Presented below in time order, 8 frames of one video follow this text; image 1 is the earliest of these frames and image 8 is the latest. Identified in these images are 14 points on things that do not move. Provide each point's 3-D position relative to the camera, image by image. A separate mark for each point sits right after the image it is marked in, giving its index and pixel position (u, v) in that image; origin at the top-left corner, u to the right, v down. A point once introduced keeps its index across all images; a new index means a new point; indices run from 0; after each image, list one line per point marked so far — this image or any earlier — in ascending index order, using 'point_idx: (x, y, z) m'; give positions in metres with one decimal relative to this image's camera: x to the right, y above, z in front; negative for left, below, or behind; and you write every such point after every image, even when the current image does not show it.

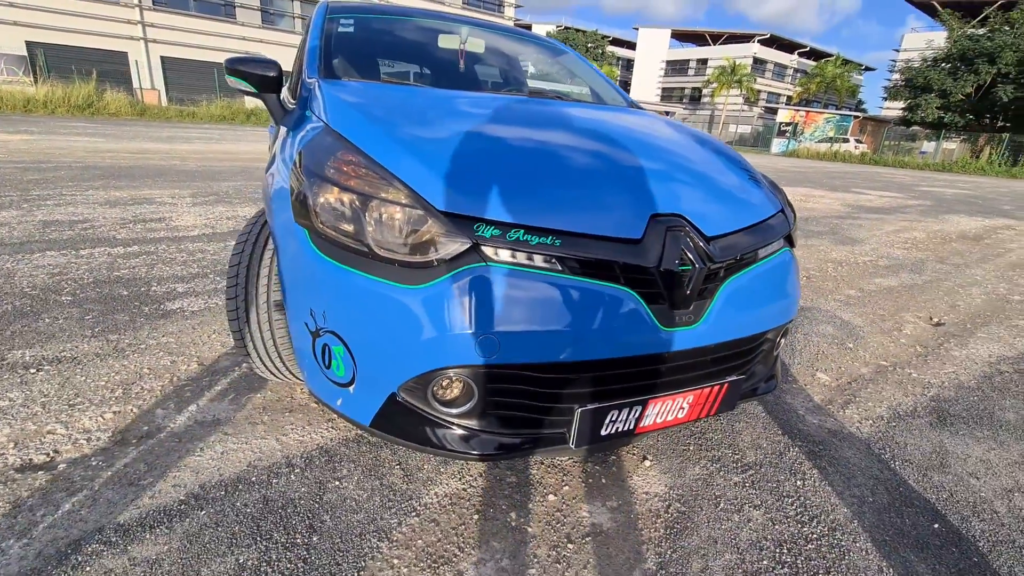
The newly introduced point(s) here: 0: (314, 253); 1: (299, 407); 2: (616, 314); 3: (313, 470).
0: (-0.6, +0.1, +1.6) m
1: (-0.9, -0.5, +2.1) m
2: (+0.3, -0.1, +1.5) m
3: (-0.7, -0.6, +1.7) m
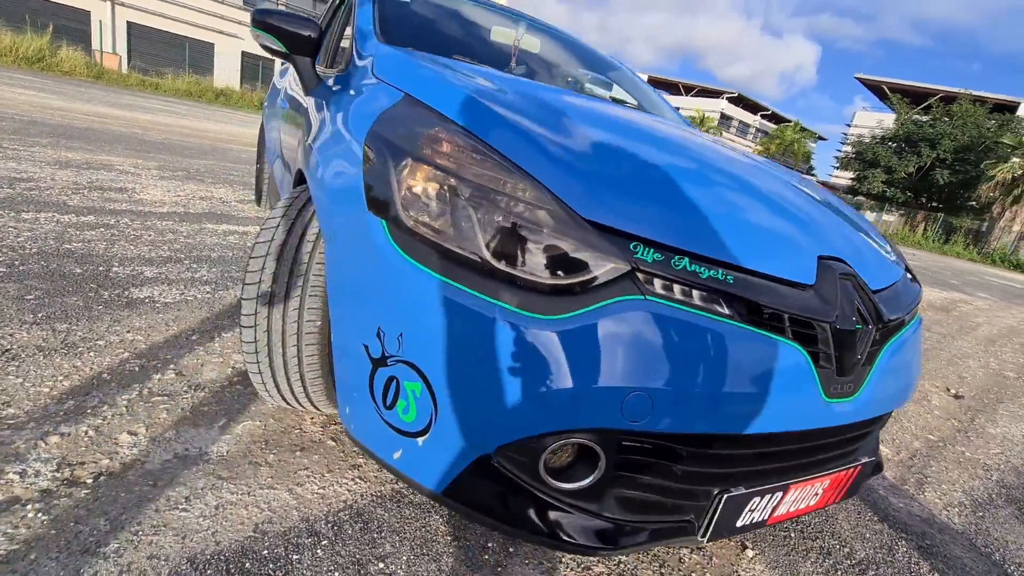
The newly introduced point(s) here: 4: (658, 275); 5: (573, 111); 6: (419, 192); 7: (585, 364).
0: (-0.3, +0.1, +1.2) m
1: (-0.7, -0.5, +1.6) m
2: (+0.7, -0.2, +1.2) m
3: (-0.4, -0.7, +1.3) m
4: (+0.3, 0.0, +1.1) m
5: (+0.2, +0.6, +1.6) m
6: (-0.2, +0.2, +1.2) m
7: (+0.3, -0.2, +1.1) m
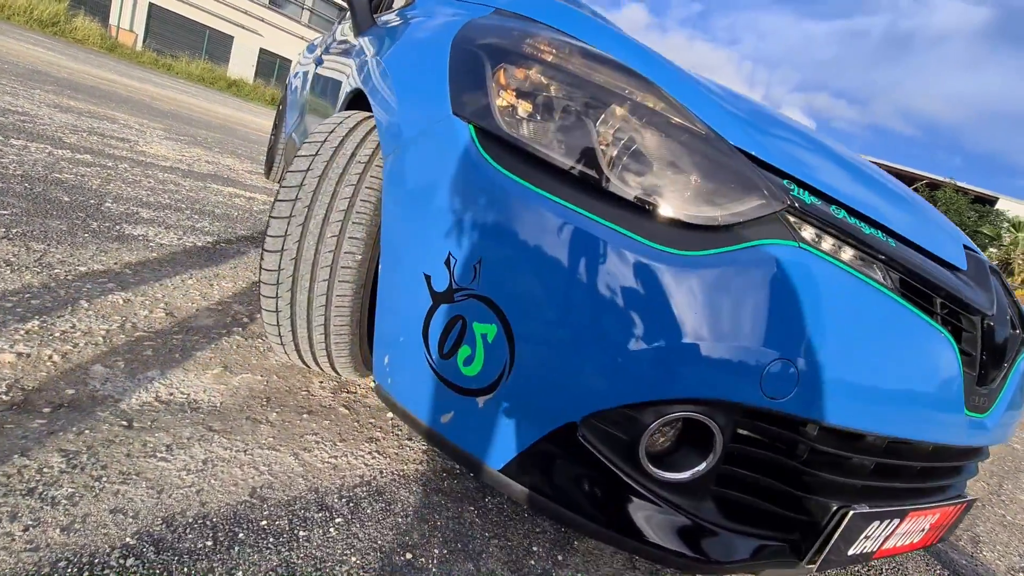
0: (-0.1, +0.2, +1.0) m
1: (-0.5, -0.3, +1.4) m
2: (+0.8, -0.2, +1.0) m
3: (-0.3, -0.5, +1.0) m
4: (+0.5, +0.1, +0.9) m
5: (+0.5, +0.6, +1.5) m
6: (0.0, +0.4, +1.0) m
7: (+0.4, -0.1, +0.9) m
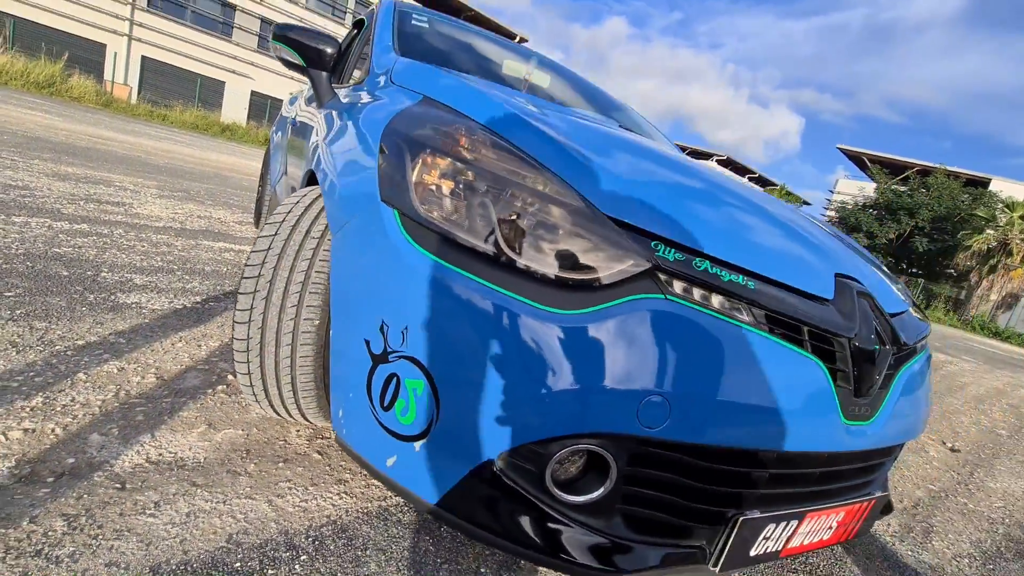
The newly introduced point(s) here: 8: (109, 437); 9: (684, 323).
0: (-0.3, +0.1, +1.2) m
1: (-0.7, -0.5, +1.5) m
2: (+0.7, -0.2, +1.1) m
3: (-0.4, -0.6, +1.2) m
4: (+0.4, 0.0, +1.1) m
5: (+0.2, +0.5, +1.6) m
6: (-0.2, +0.2, +1.2) m
7: (+0.3, -0.2, +1.0) m
8: (-1.2, -0.4, +1.4) m
9: (+0.4, -0.1, +1.1) m
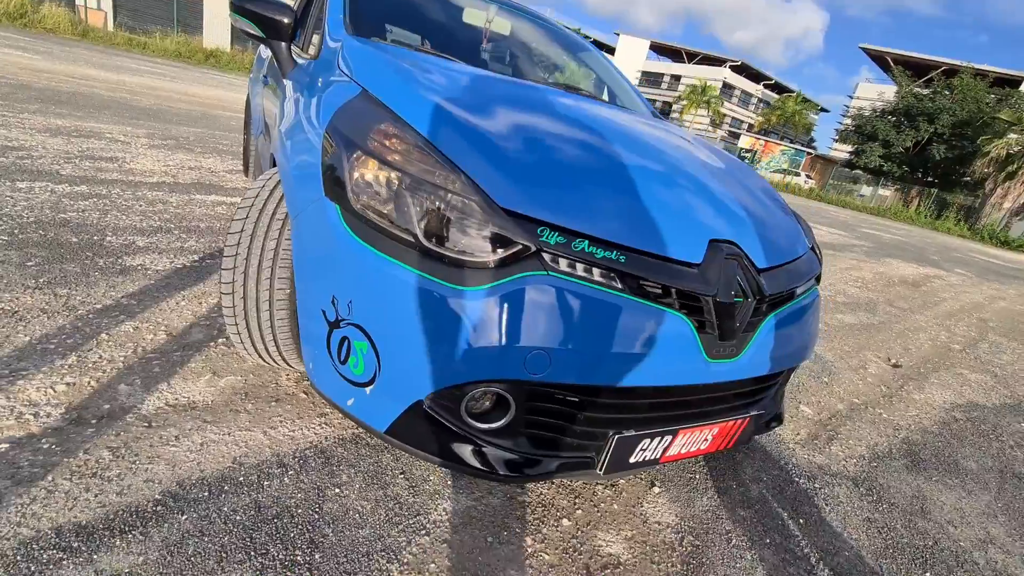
0: (-0.5, +0.2, +1.4) m
1: (-0.9, -0.4, +1.9) m
2: (+0.5, -0.2, +1.4) m
3: (-0.6, -0.6, +1.5) m
4: (+0.1, +0.1, +1.3) m
5: (0.0, +0.6, +1.8) m
6: (-0.4, +0.3, +1.4) m
7: (+0.1, -0.1, +1.3) m
8: (-1.4, -0.4, +1.8) m
9: (+0.1, 0.0, +1.3) m
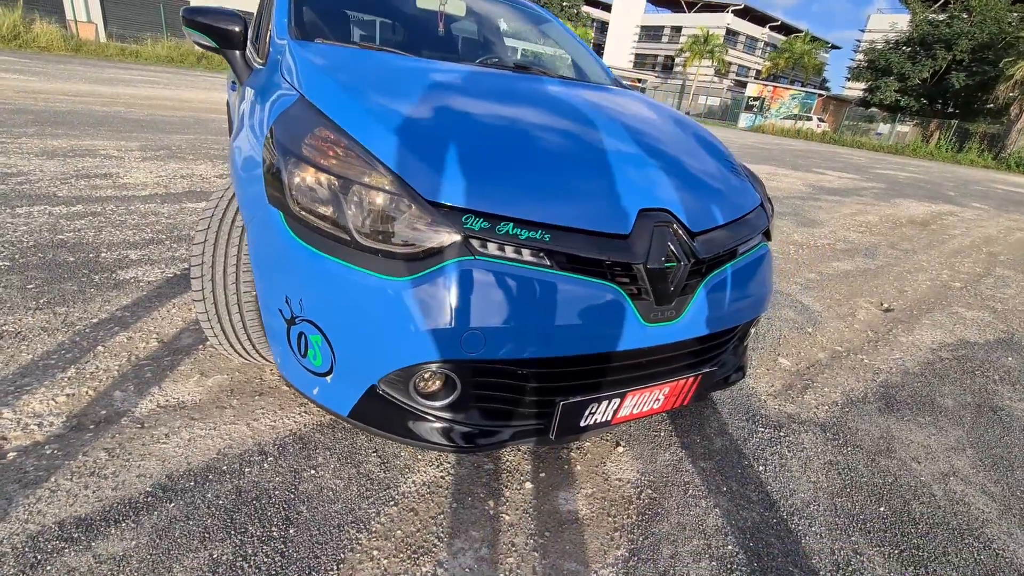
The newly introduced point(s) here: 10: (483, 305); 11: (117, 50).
0: (-0.7, +0.2, +1.5) m
1: (-1.0, -0.4, +2.0) m
2: (+0.3, -0.1, +1.5) m
3: (-0.8, -0.6, +1.7) m
4: (-0.1, +0.1, +1.4) m
5: (-0.2, +0.7, +1.9) m
6: (-0.6, +0.3, +1.5) m
7: (-0.1, -0.1, +1.4) m
8: (-1.5, -0.4, +1.9) m
9: (-0.1, 0.0, +1.4) m
10: (-0.1, -0.1, +1.4) m
11: (-15.0, +9.0, +18.5) m
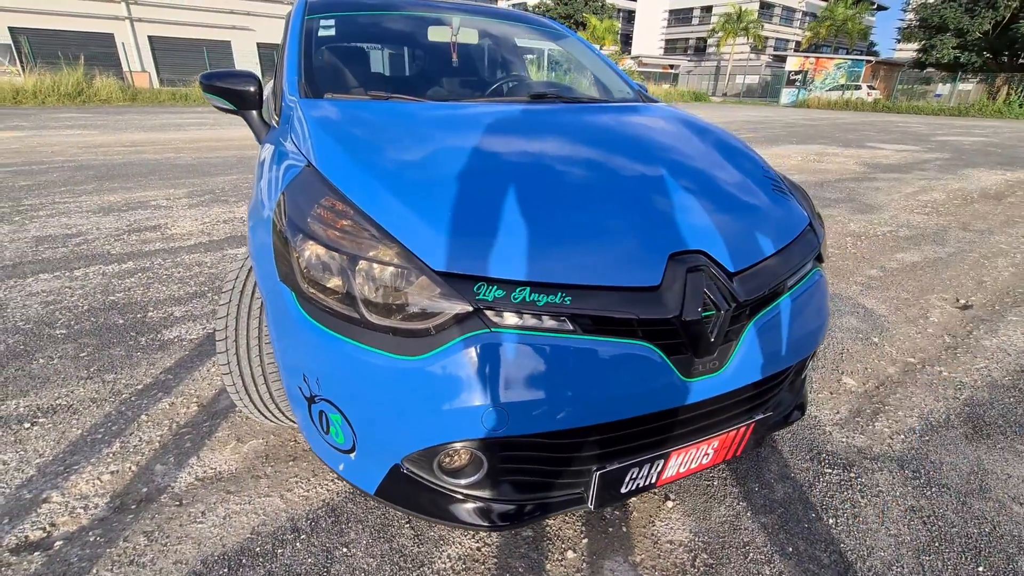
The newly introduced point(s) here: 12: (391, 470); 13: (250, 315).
0: (-0.6, -0.1, +1.5) m
1: (-0.9, -0.7, +2.0) m
2: (+0.4, -0.2, +1.4) m
3: (-0.6, -0.8, +1.6) m
4: (0.0, 0.0, +1.3) m
5: (-0.2, +0.5, +1.8) m
6: (-0.6, +0.1, +1.4) m
7: (-0.1, -0.3, +1.3) m
8: (-1.4, -0.7, +1.9) m
9: (0.0, -0.2, +1.3) m
10: (0.0, -0.2, +1.3) m
11: (-14.0, +7.7, +19.7) m
12: (-0.4, -0.5, +1.4) m
13: (-1.0, -0.1, +1.9) m
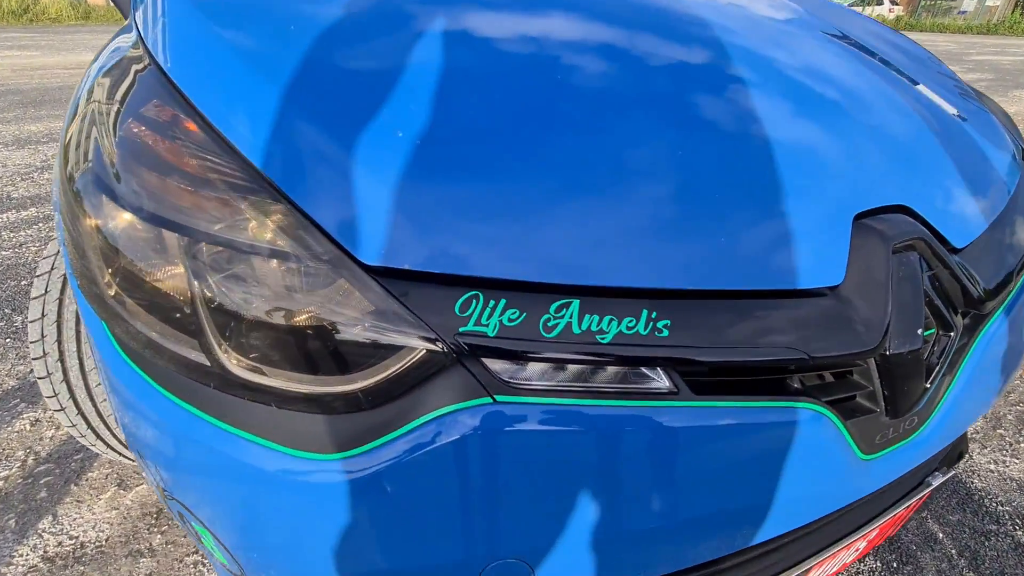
0: (-0.6, -0.1, +0.7) m
1: (-0.8, -0.6, +1.3) m
2: (+0.4, -0.2, +0.7) m
3: (-0.6, -0.8, +1.0) m
4: (0.0, -0.1, +0.6) m
5: (-0.1, +0.6, +1.0) m
6: (-0.6, +0.1, +0.7) m
7: (0.0, -0.3, +0.6) m
8: (-1.3, -0.6, +1.3) m
9: (0.0, -0.2, +0.6) m
10: (0.0, -0.3, +0.6) m
11: (-14.2, +9.9, +17.7) m
12: (-0.3, -0.5, +0.8) m
13: (-1.0, 0.0, +1.1) m
